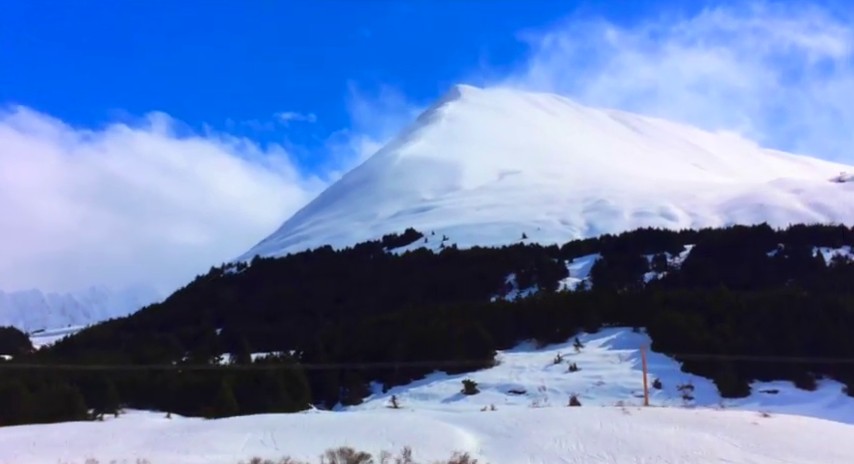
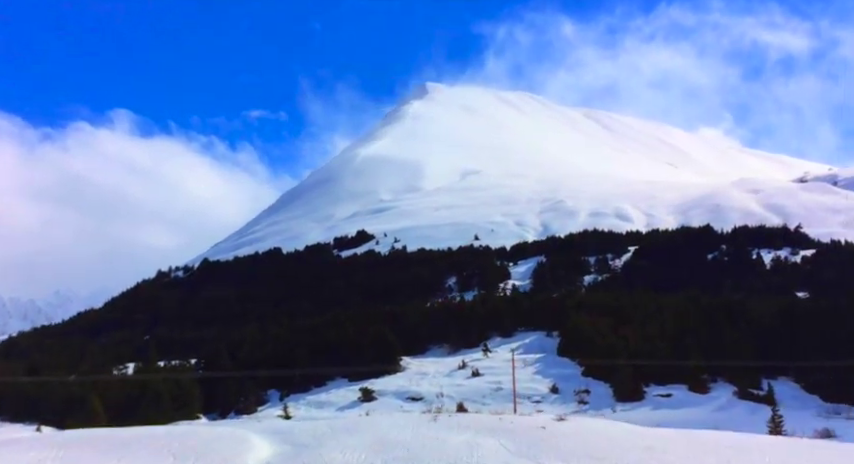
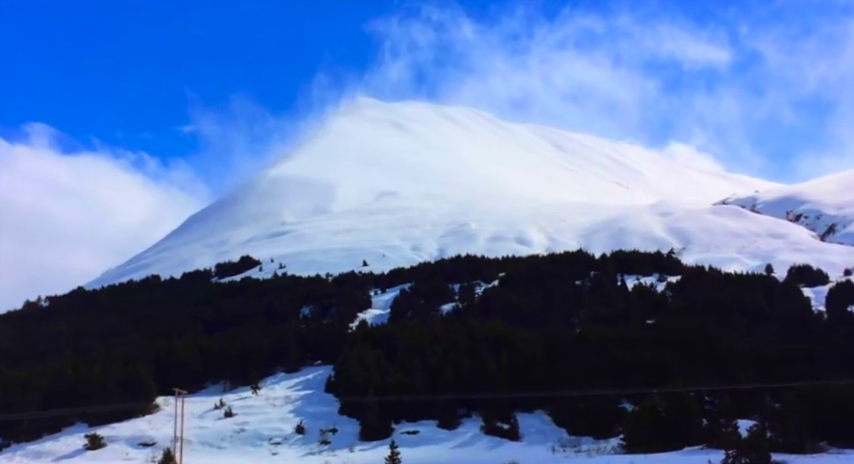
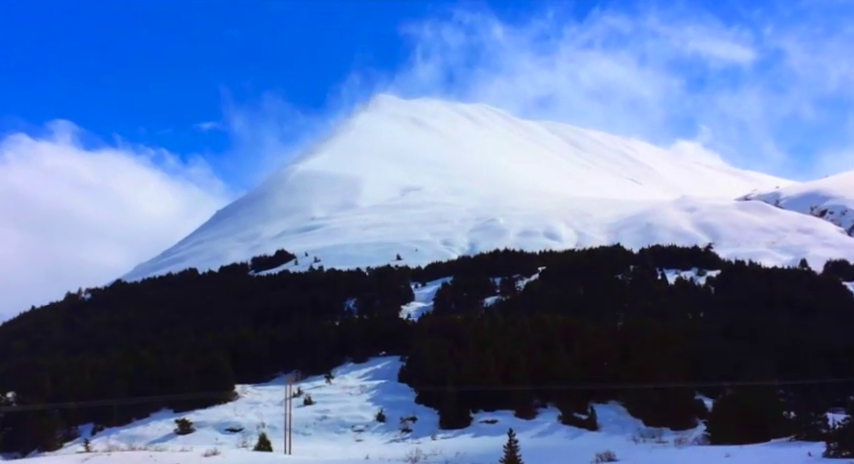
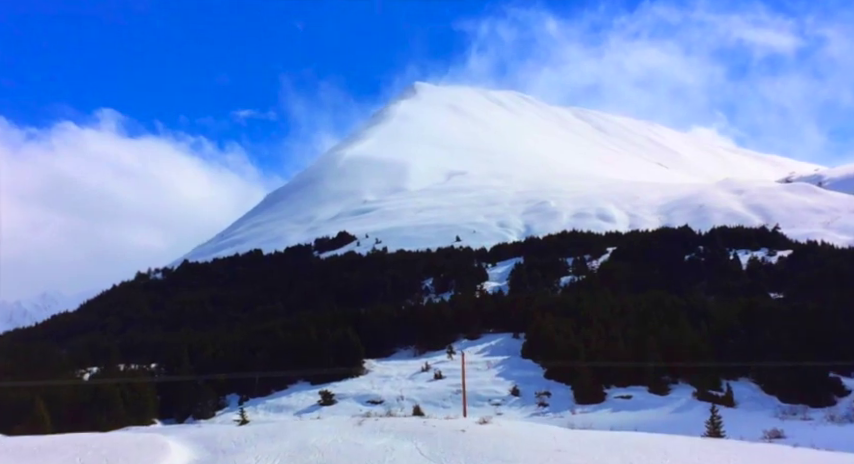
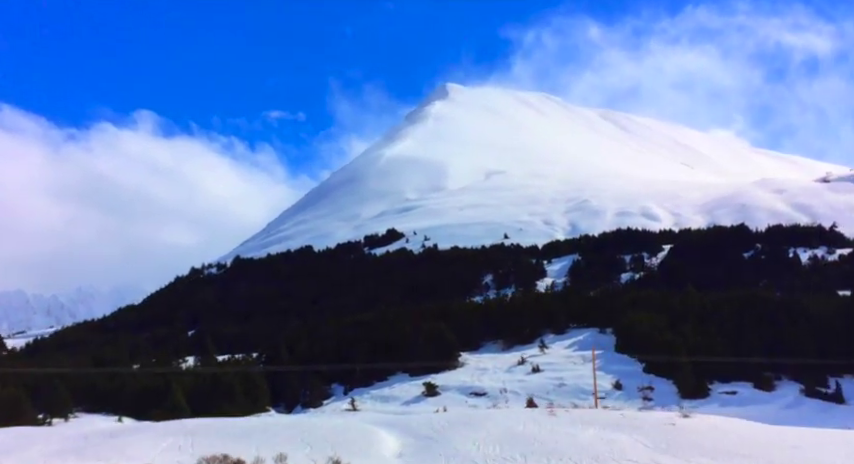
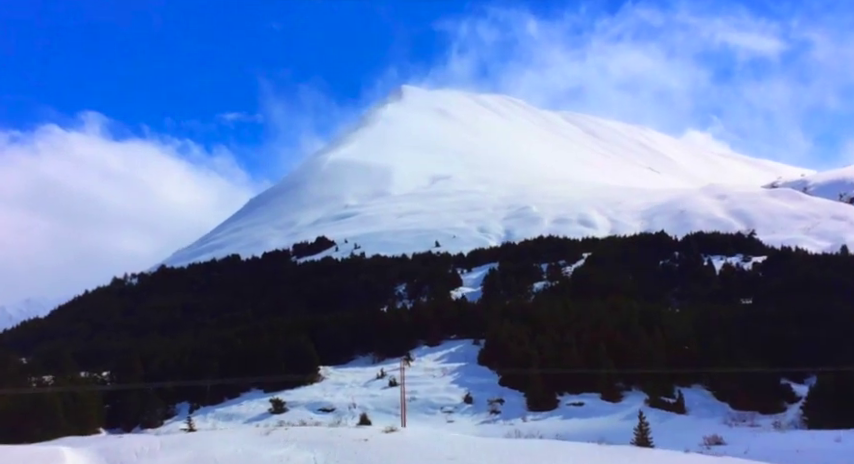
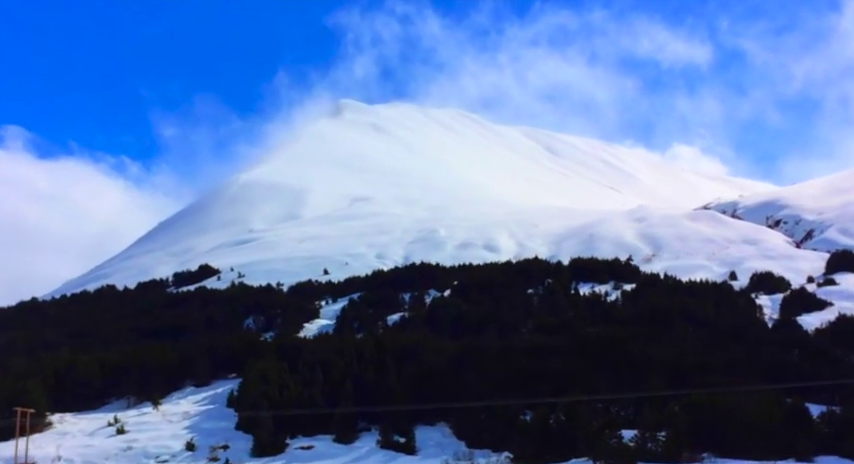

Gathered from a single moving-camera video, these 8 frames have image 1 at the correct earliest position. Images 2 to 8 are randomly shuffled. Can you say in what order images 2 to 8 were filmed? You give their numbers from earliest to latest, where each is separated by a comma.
6, 2, 5, 7, 4, 3, 8
